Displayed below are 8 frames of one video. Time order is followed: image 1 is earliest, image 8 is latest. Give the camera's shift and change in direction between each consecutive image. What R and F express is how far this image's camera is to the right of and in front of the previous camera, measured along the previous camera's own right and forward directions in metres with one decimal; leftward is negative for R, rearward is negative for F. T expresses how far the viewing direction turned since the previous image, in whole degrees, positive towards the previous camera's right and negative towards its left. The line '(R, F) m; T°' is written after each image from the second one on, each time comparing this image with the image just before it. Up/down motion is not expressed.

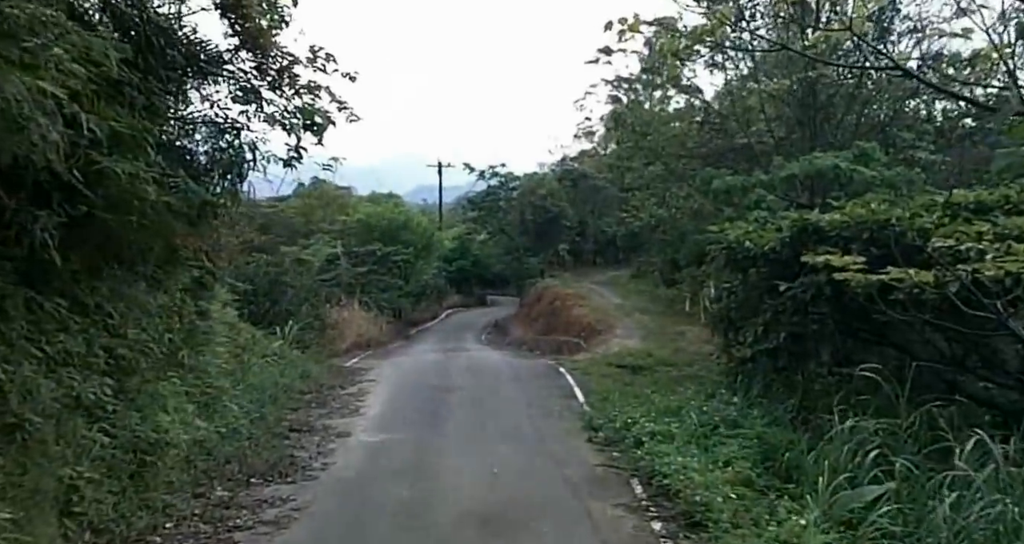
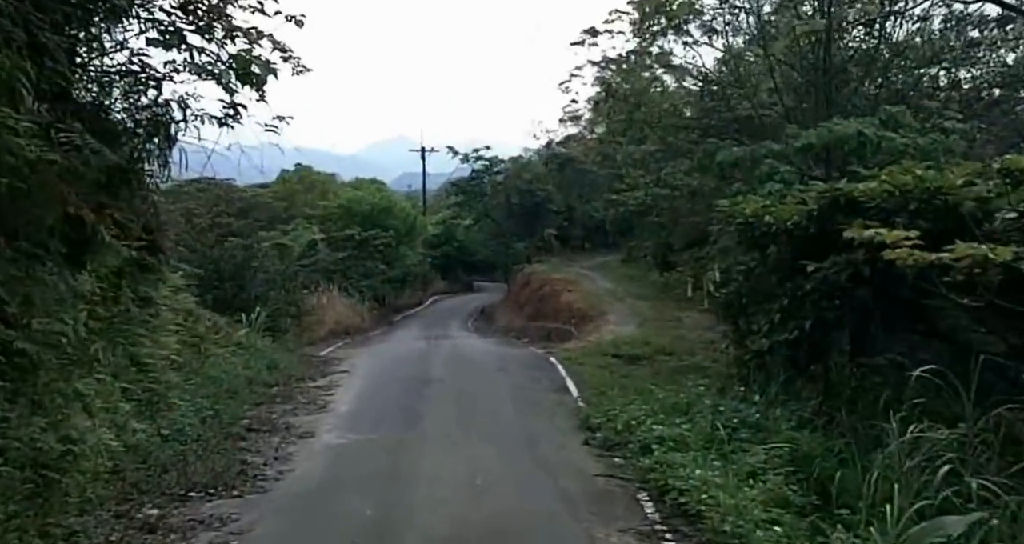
(0.0, +1.6) m; +1°
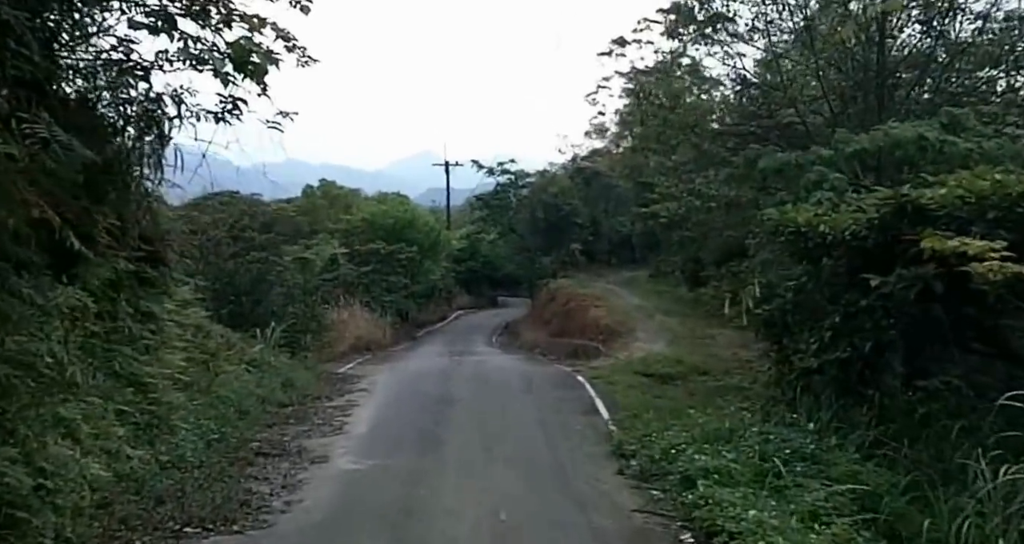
(0.0, +0.9) m; -1°
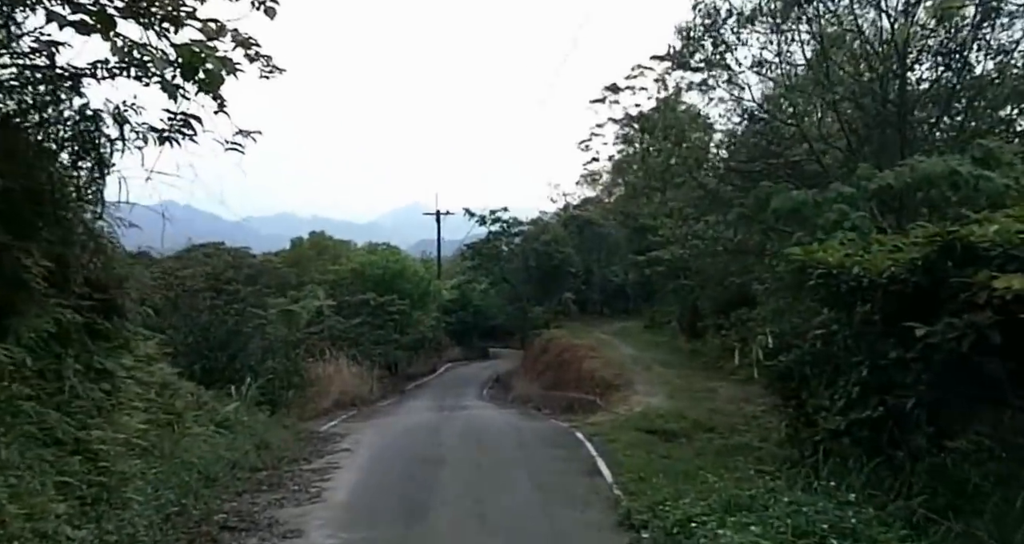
(0.0, +1.1) m; +1°
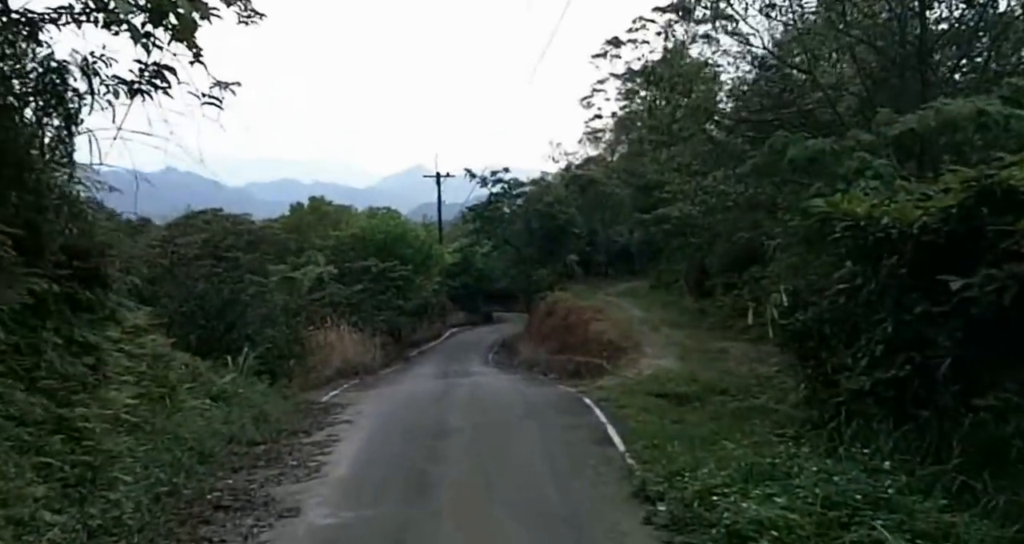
(0.0, +0.6) m; 0°
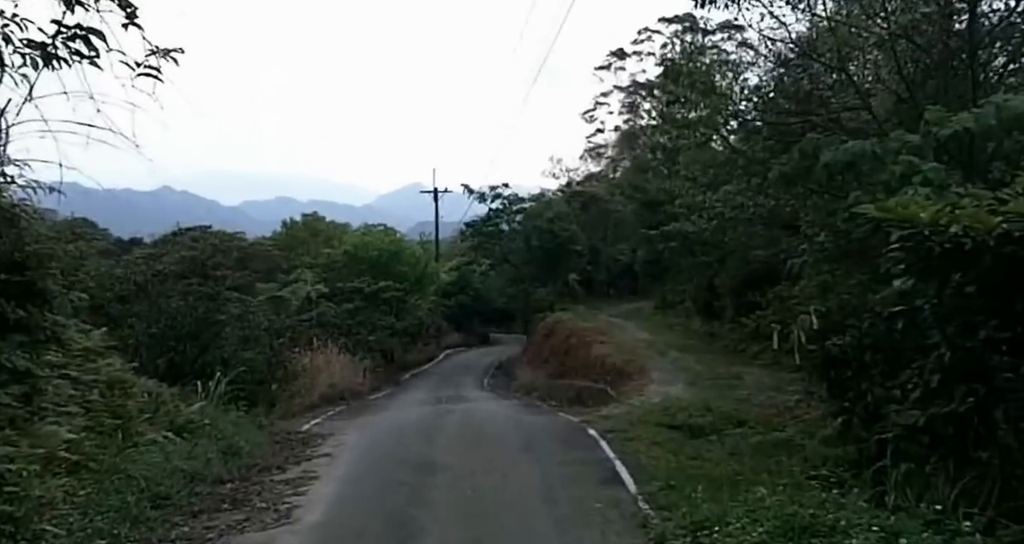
(0.0, +1.4) m; 0°
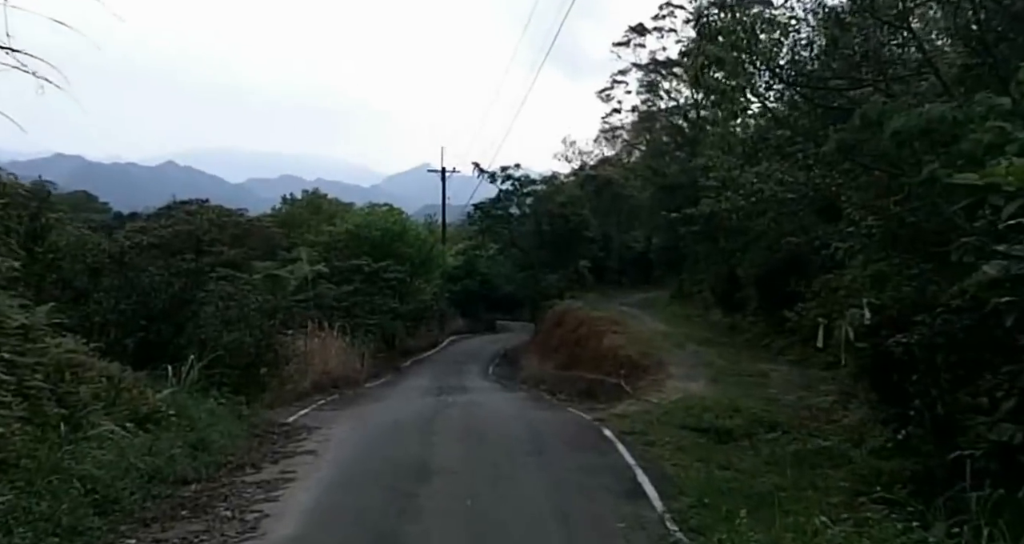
(0.0, +1.5) m; 0°
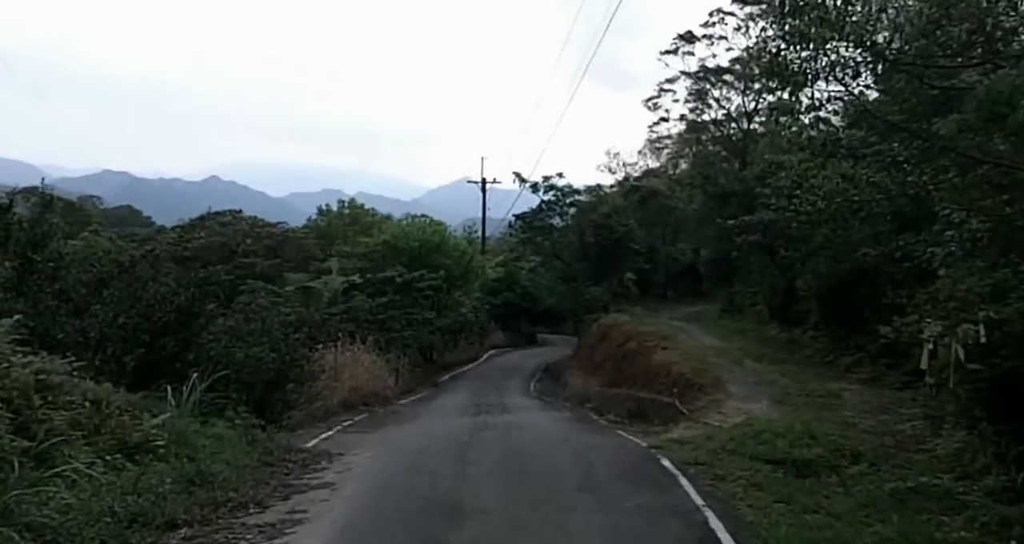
(-0.1, +1.6) m; -2°
